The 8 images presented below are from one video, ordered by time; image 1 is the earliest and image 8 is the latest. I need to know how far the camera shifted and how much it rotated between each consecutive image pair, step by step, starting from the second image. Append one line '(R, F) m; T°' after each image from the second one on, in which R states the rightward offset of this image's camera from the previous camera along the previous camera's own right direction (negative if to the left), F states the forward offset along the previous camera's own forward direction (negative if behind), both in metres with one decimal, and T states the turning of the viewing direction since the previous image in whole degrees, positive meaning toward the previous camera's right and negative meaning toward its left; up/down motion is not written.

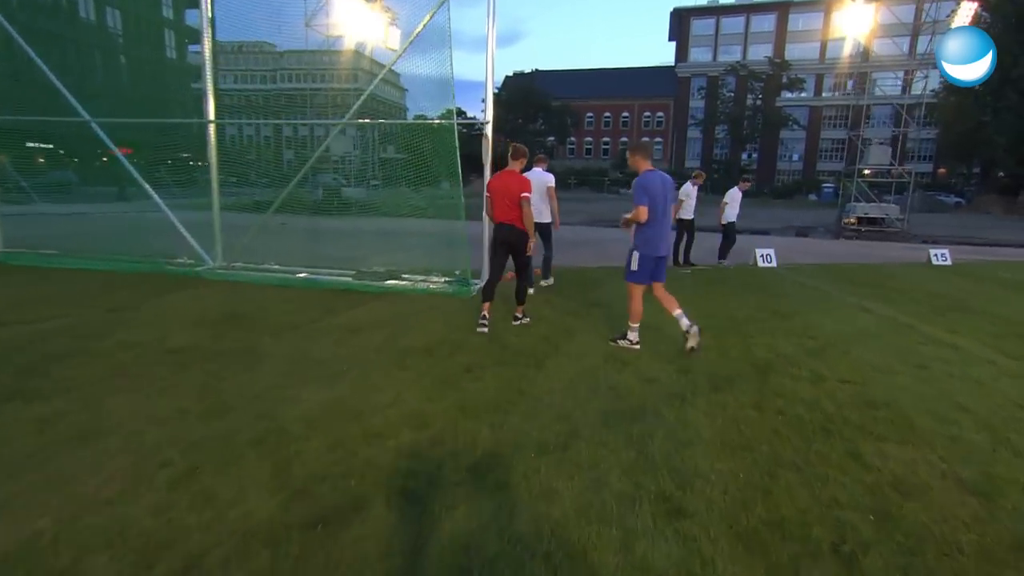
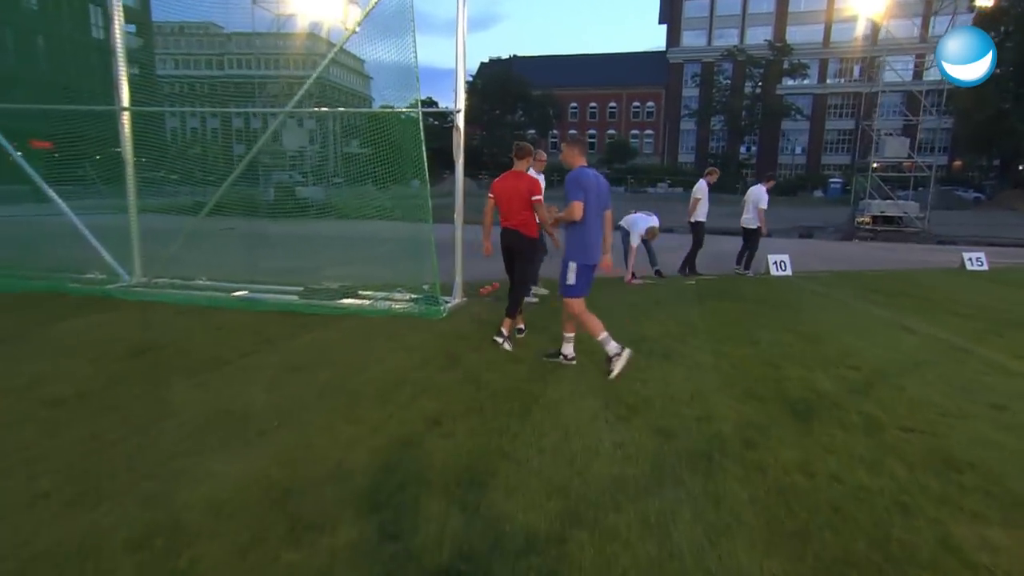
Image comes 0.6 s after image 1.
(0.0, +1.2) m; +2°
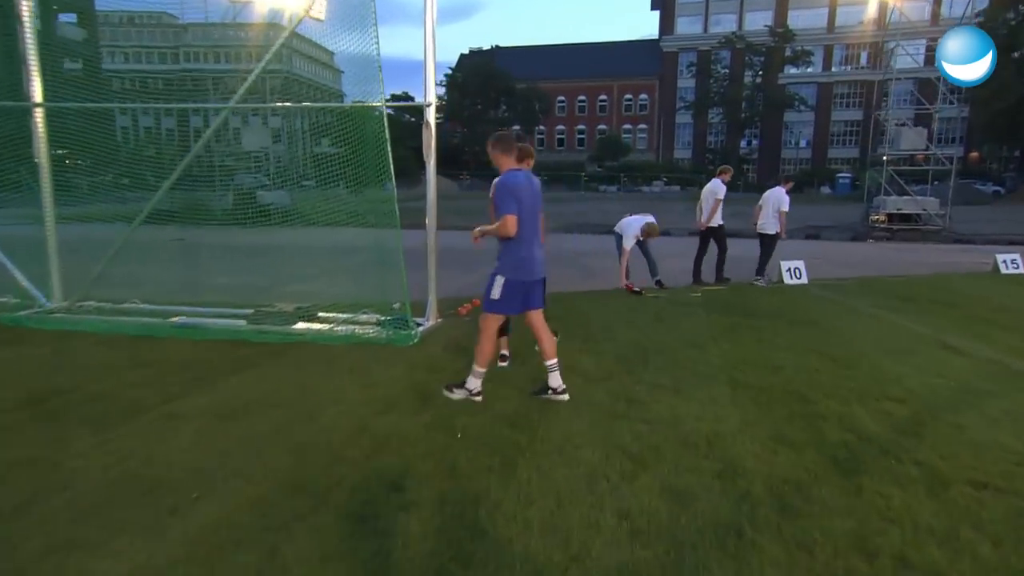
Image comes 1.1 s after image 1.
(+0.1, +0.8) m; +1°
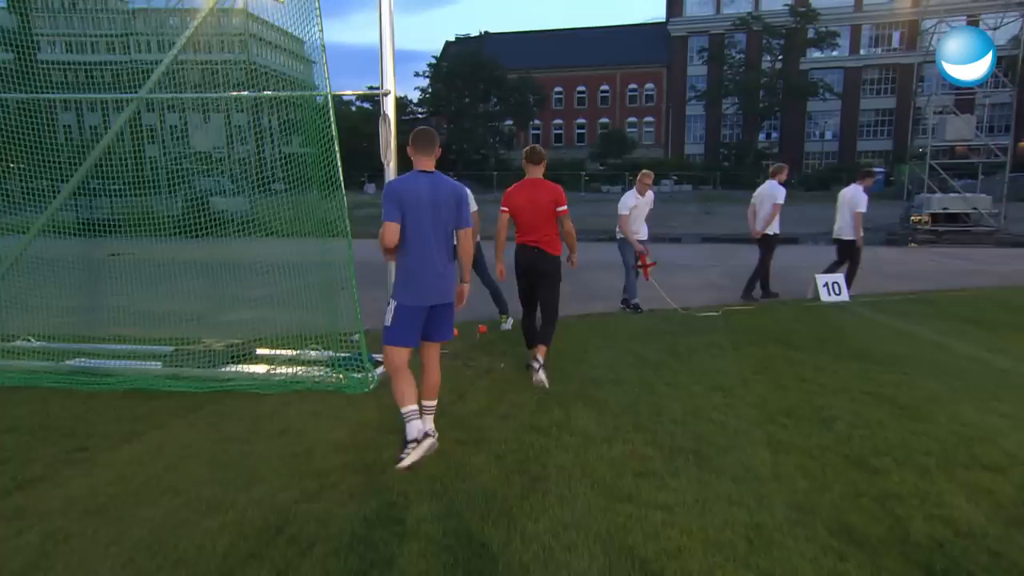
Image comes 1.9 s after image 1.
(+0.2, +1.0) m; 0°
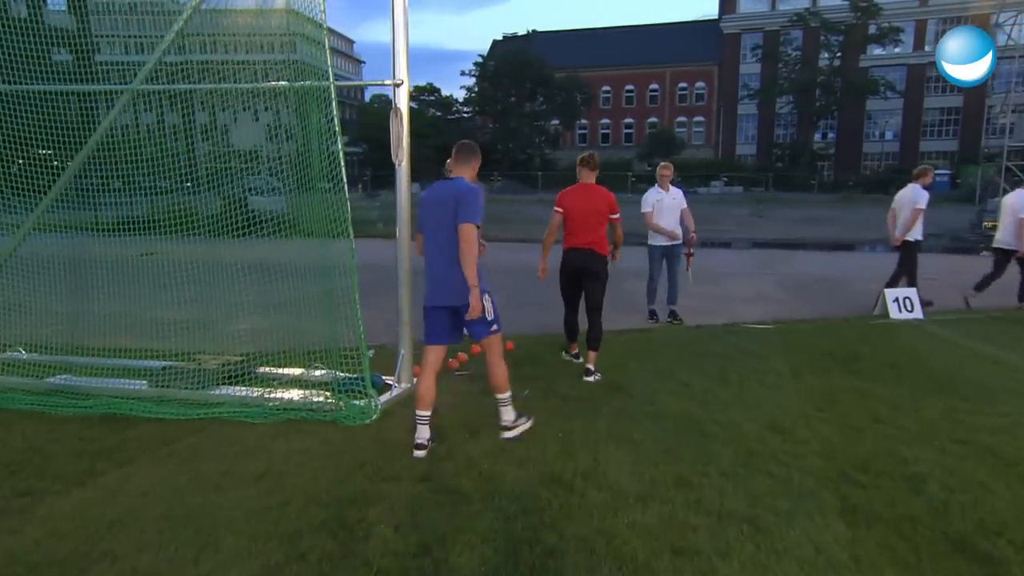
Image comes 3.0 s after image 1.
(+0.1, +0.6) m; -4°
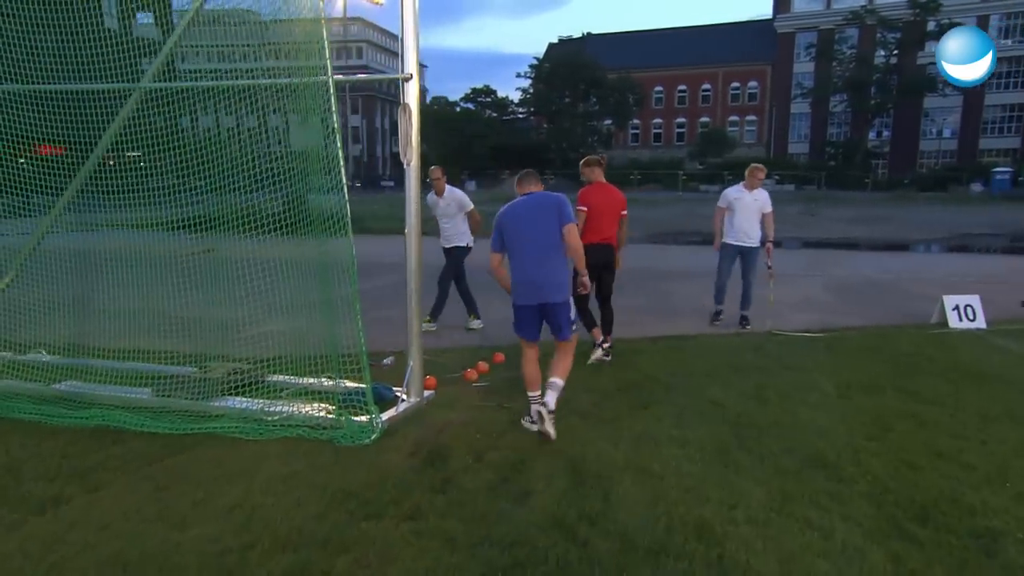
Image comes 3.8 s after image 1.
(+0.2, +0.3) m; -4°
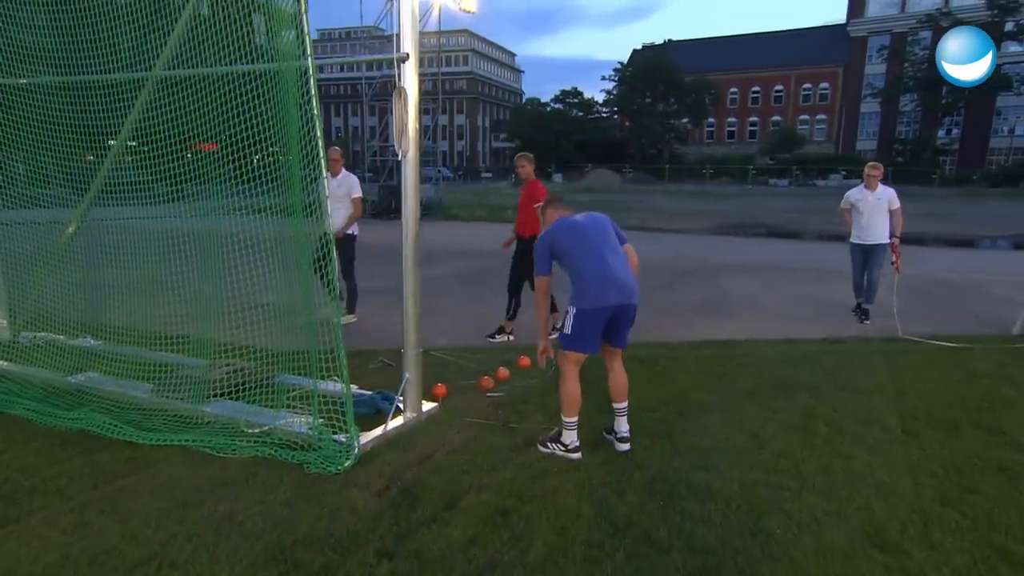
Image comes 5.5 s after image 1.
(+0.3, +0.6) m; -5°
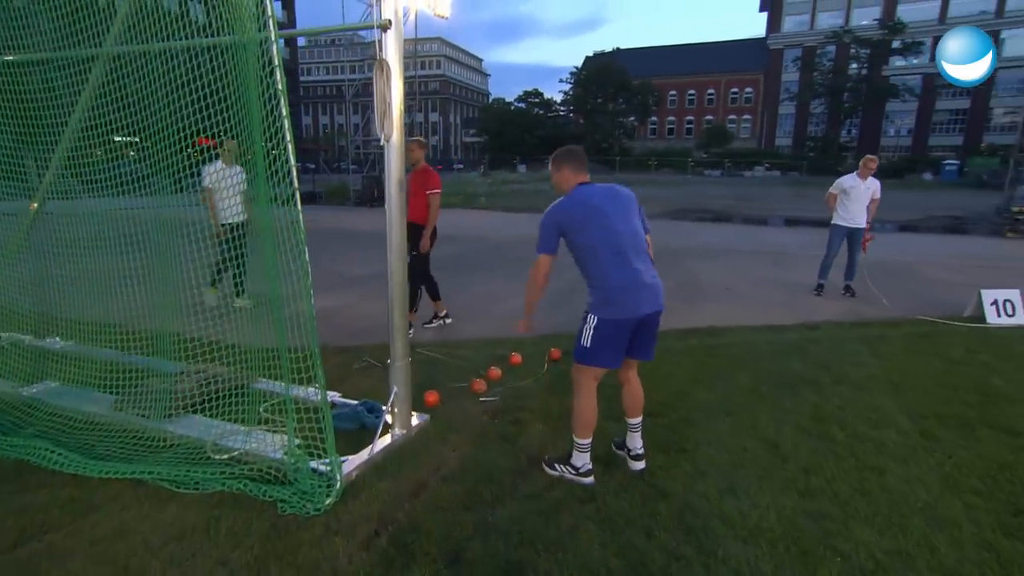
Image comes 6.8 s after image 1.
(-0.1, +0.5) m; +2°
